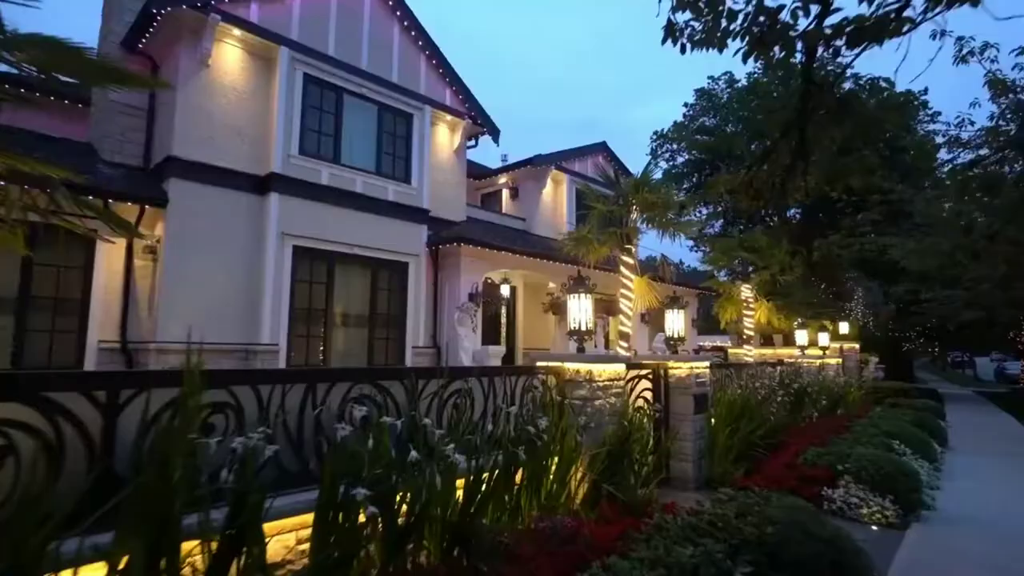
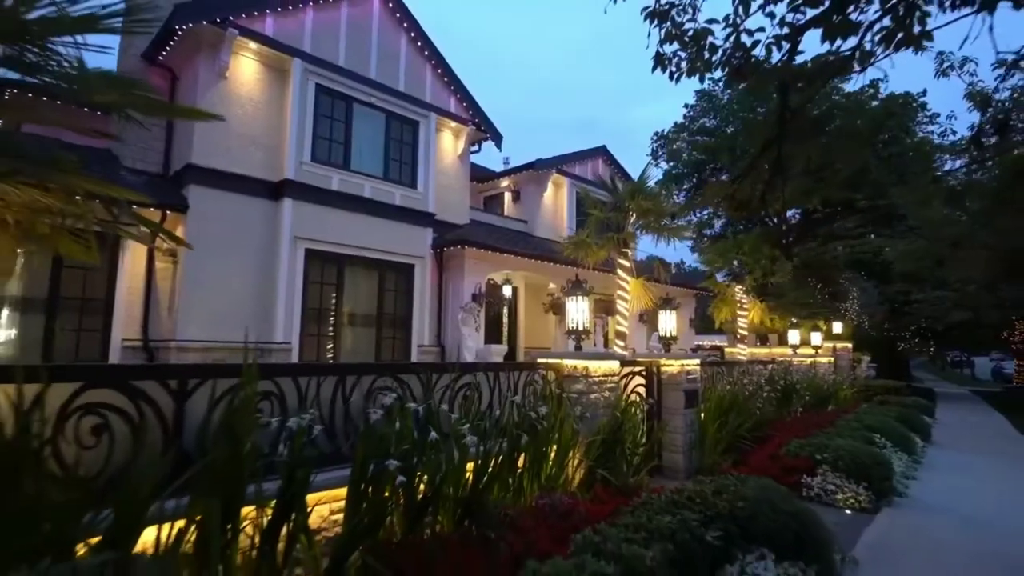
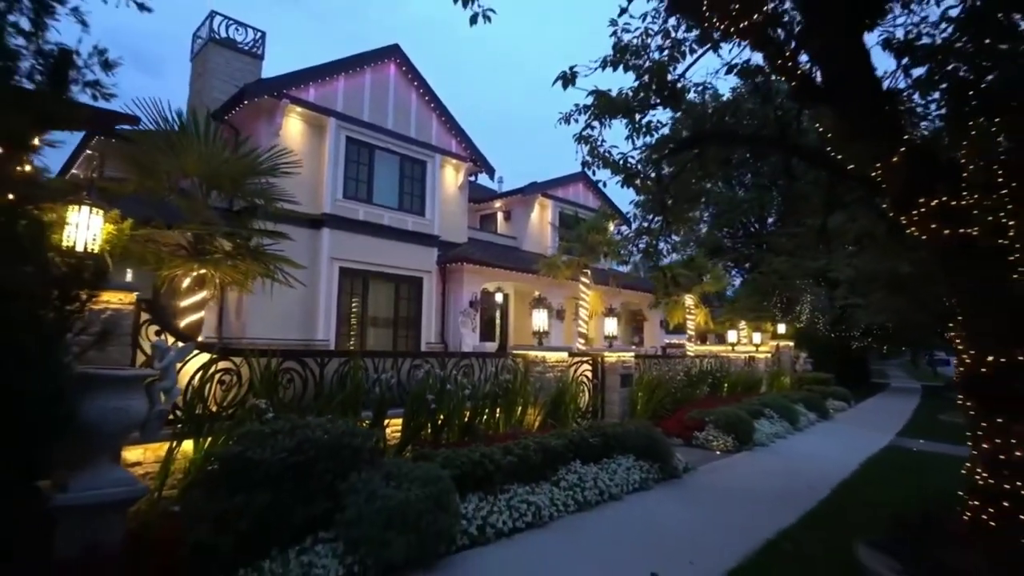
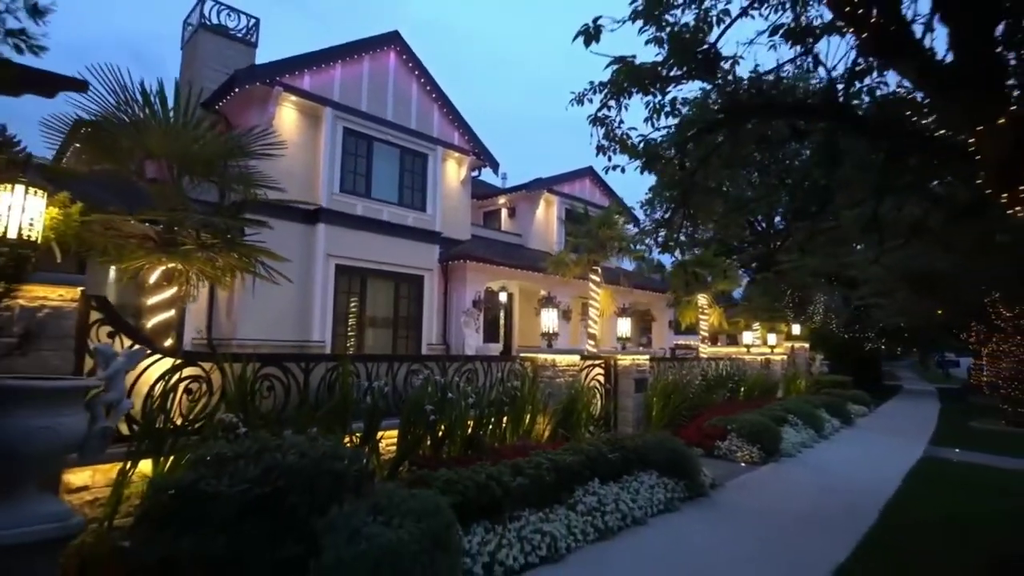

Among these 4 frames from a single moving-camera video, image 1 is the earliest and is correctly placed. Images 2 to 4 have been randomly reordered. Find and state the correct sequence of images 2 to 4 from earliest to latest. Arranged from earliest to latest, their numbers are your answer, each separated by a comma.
2, 4, 3
